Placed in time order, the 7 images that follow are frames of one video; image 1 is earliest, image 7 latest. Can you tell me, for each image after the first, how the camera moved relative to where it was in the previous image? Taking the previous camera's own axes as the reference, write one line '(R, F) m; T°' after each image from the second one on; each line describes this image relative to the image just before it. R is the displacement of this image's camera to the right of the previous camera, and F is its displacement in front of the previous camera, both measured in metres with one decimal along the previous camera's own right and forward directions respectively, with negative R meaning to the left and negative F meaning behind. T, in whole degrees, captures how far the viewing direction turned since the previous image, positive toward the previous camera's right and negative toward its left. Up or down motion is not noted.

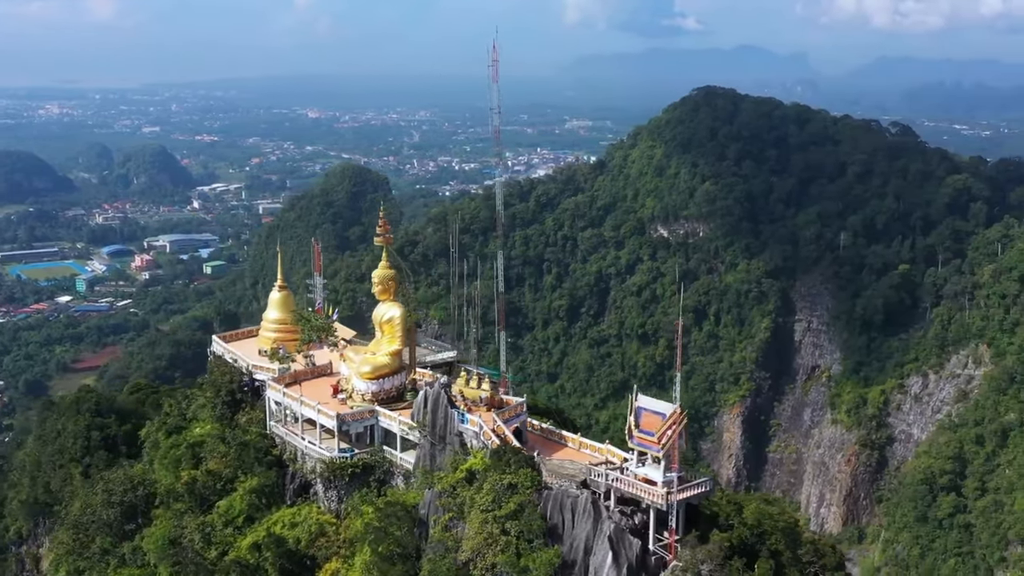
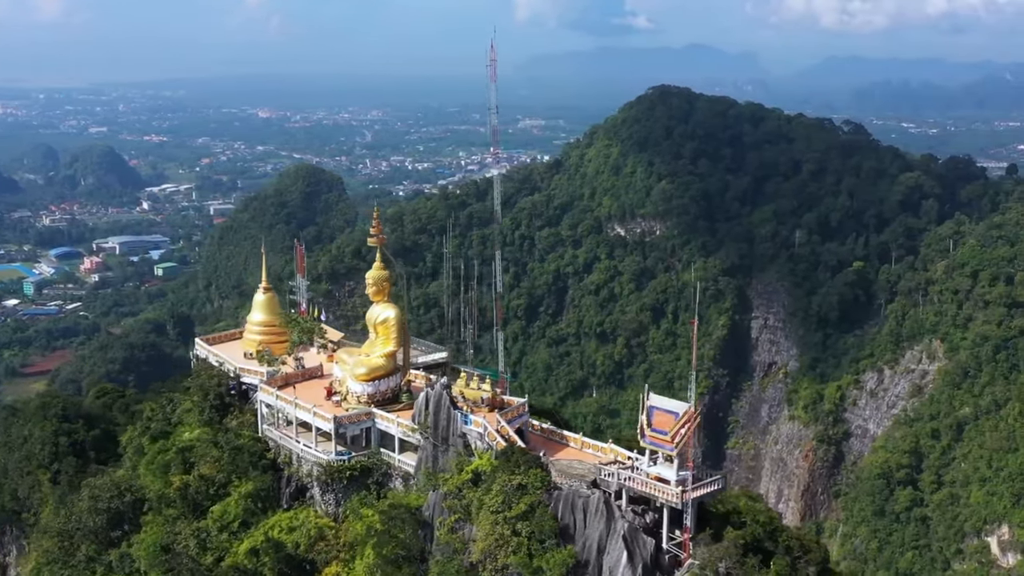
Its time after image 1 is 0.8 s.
(-1.0, +0.1) m; +3°
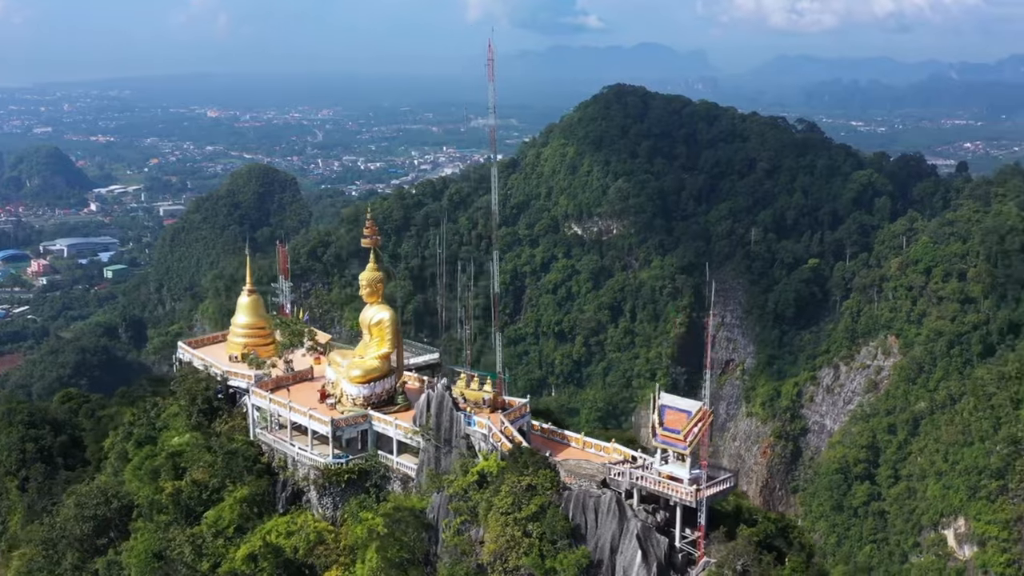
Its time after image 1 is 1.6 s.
(-1.0, +0.1) m; +3°
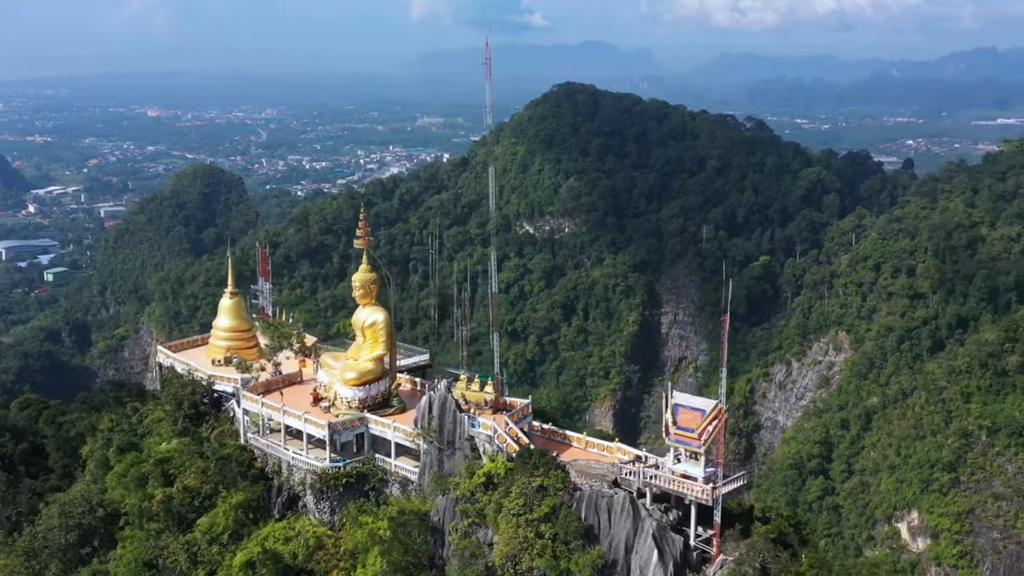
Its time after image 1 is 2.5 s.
(-1.1, +0.2) m; +3°
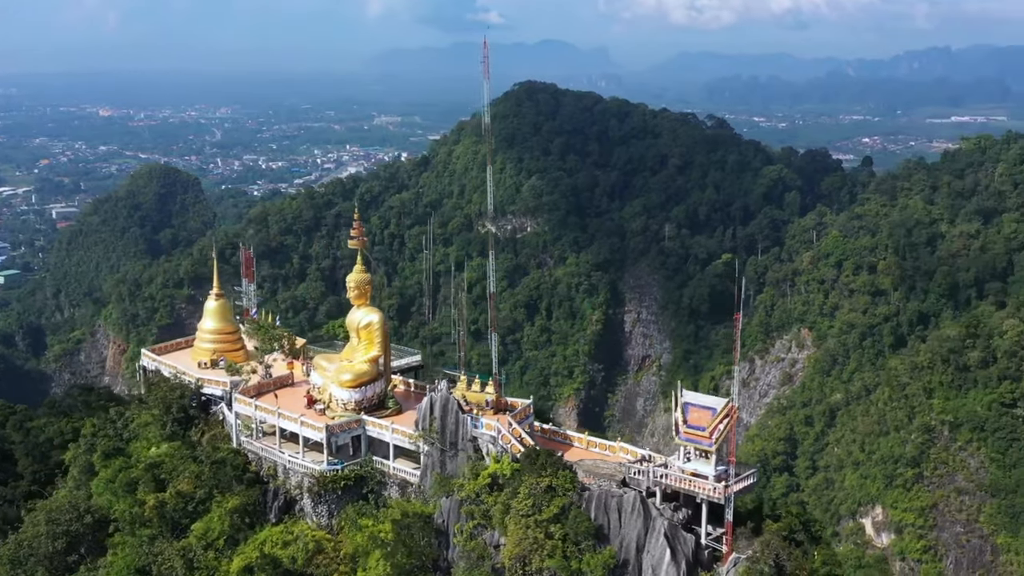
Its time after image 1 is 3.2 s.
(-0.8, +0.2) m; +3°
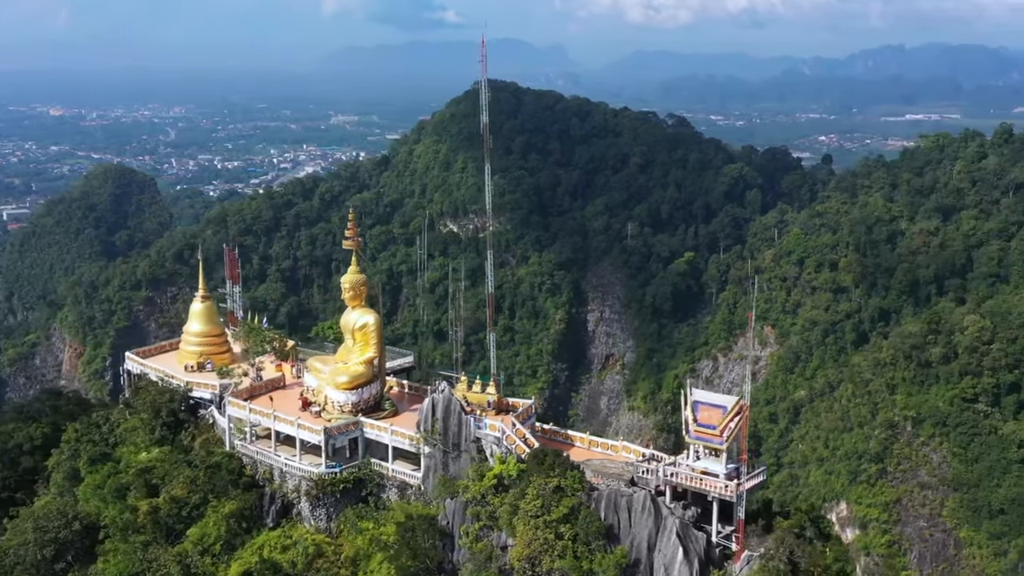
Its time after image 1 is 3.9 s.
(-0.8, +0.2) m; +3°
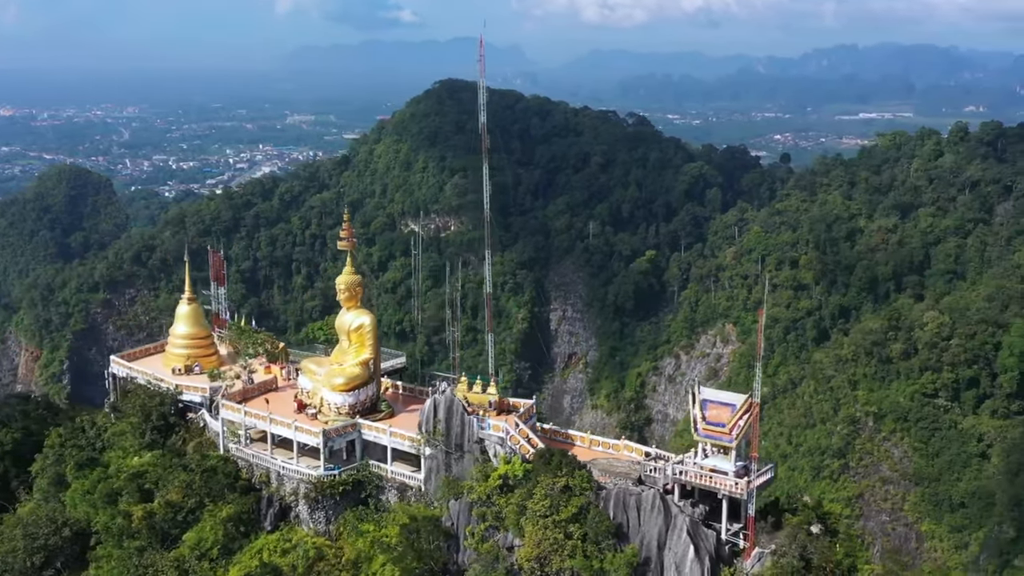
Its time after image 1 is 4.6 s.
(-0.8, +0.1) m; +3°
